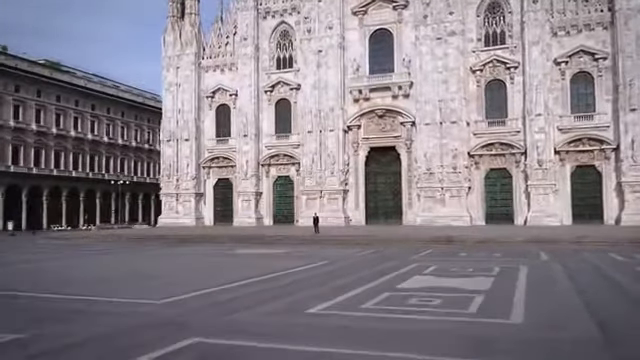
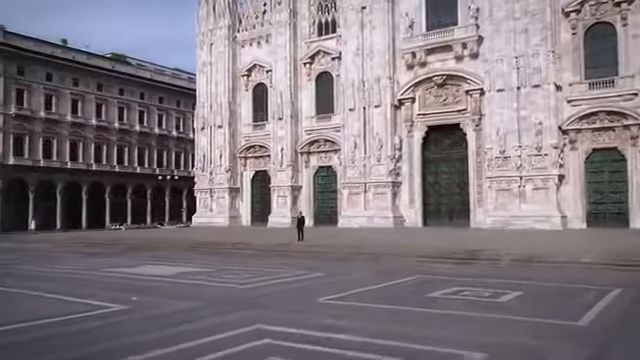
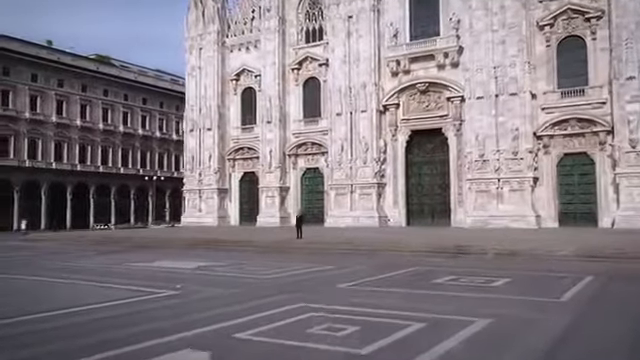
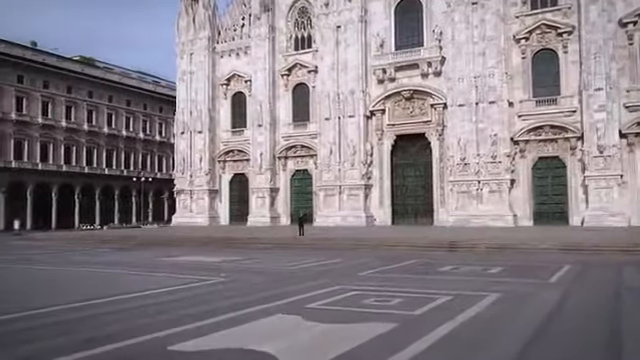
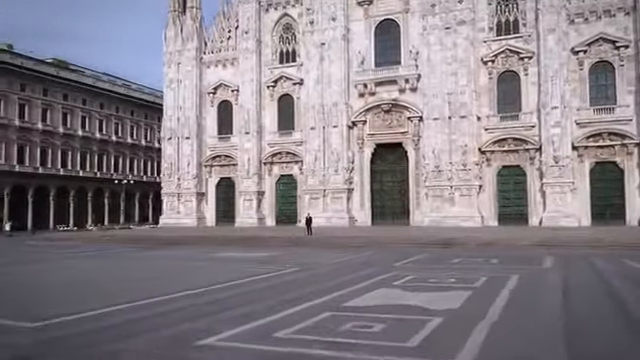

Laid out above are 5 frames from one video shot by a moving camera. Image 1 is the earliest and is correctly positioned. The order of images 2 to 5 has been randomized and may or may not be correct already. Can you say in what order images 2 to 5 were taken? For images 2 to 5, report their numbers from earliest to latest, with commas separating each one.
5, 4, 3, 2
